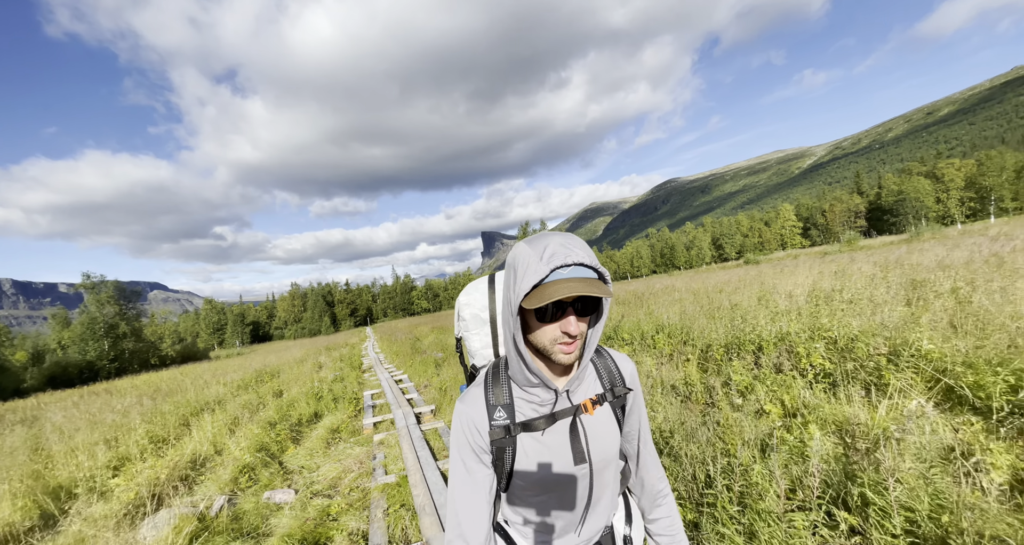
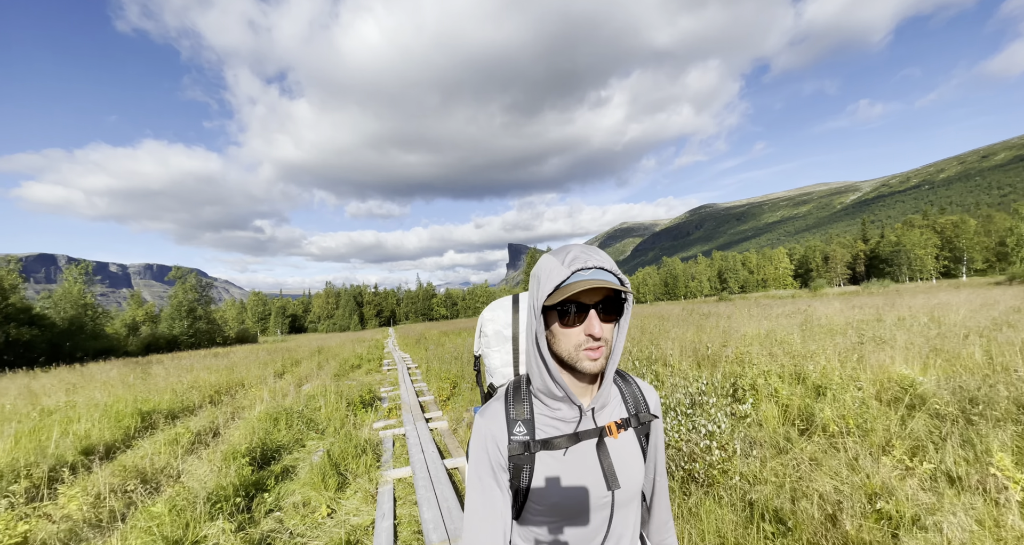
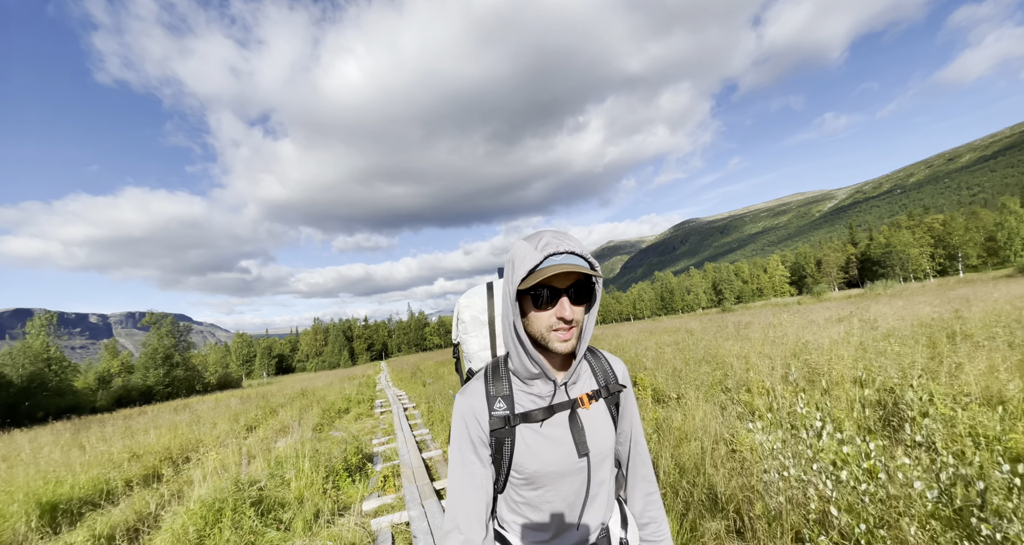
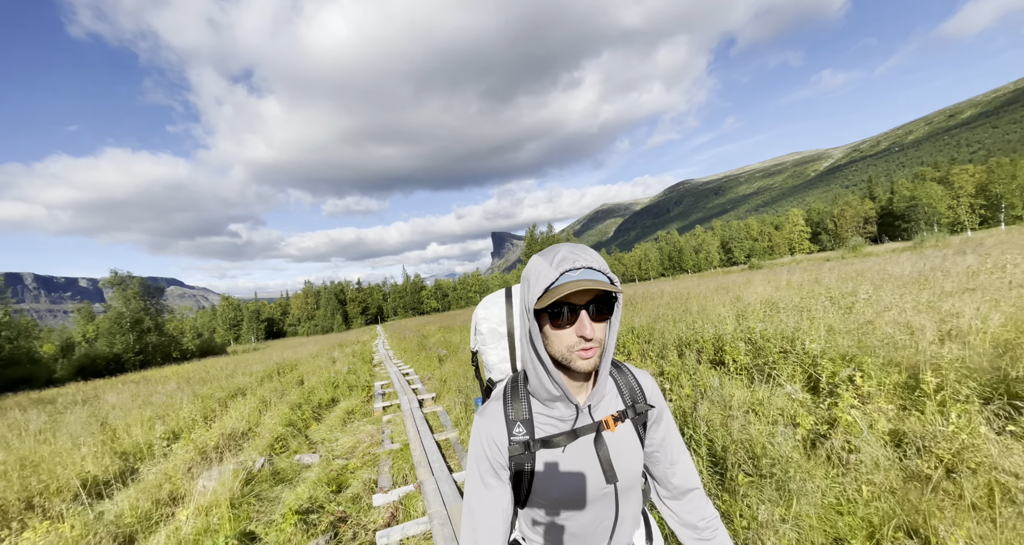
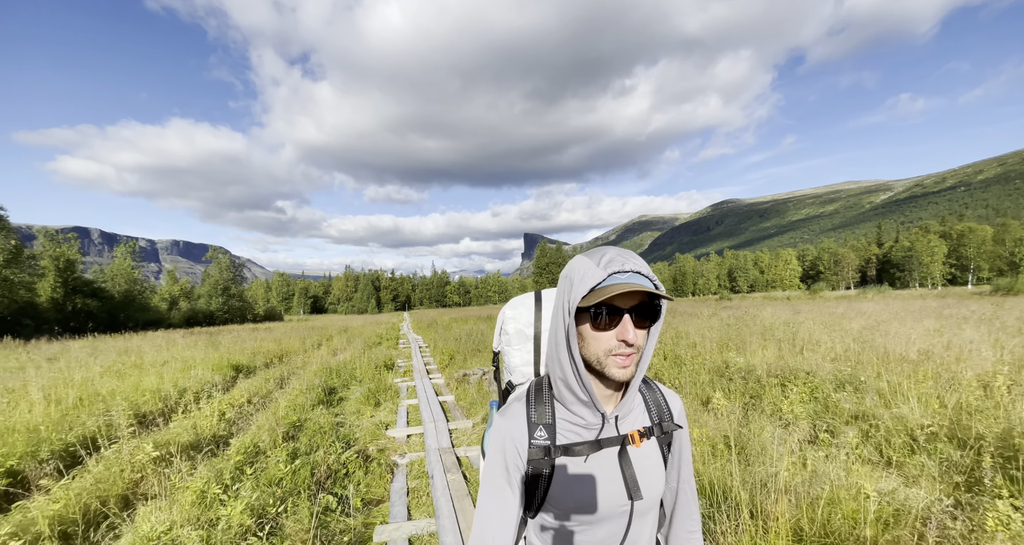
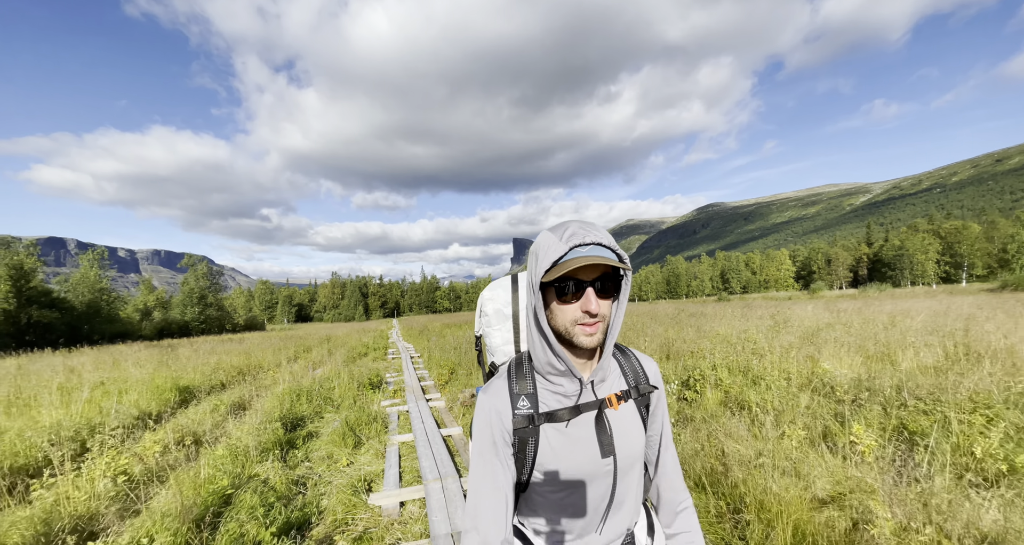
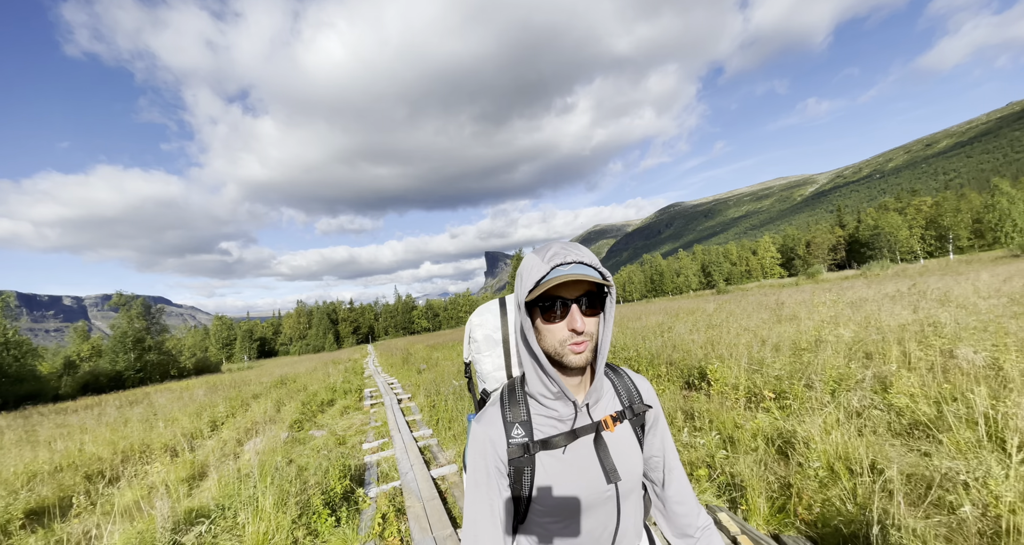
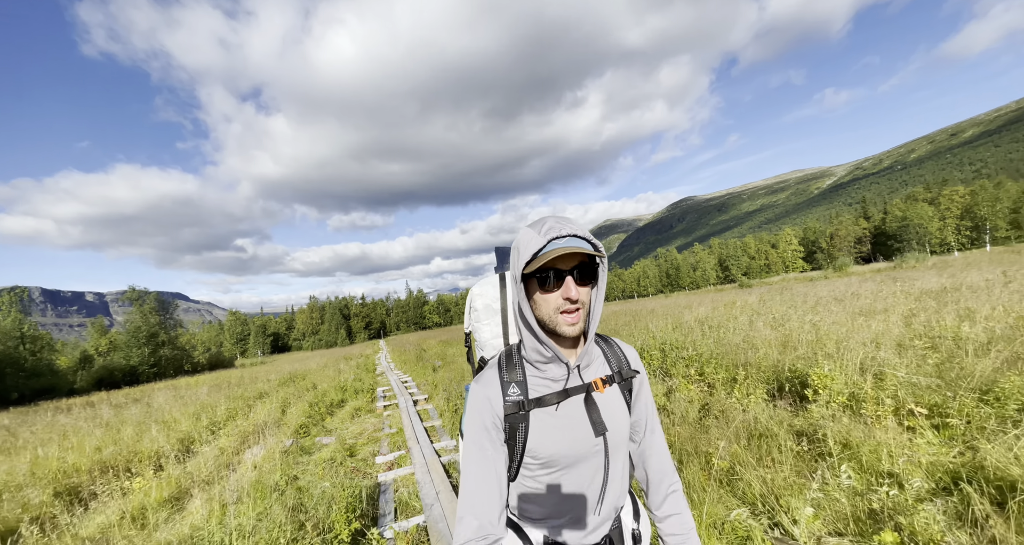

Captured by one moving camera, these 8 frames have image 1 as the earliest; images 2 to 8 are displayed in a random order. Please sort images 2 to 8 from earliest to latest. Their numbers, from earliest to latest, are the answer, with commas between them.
4, 8, 7, 3, 2, 6, 5
